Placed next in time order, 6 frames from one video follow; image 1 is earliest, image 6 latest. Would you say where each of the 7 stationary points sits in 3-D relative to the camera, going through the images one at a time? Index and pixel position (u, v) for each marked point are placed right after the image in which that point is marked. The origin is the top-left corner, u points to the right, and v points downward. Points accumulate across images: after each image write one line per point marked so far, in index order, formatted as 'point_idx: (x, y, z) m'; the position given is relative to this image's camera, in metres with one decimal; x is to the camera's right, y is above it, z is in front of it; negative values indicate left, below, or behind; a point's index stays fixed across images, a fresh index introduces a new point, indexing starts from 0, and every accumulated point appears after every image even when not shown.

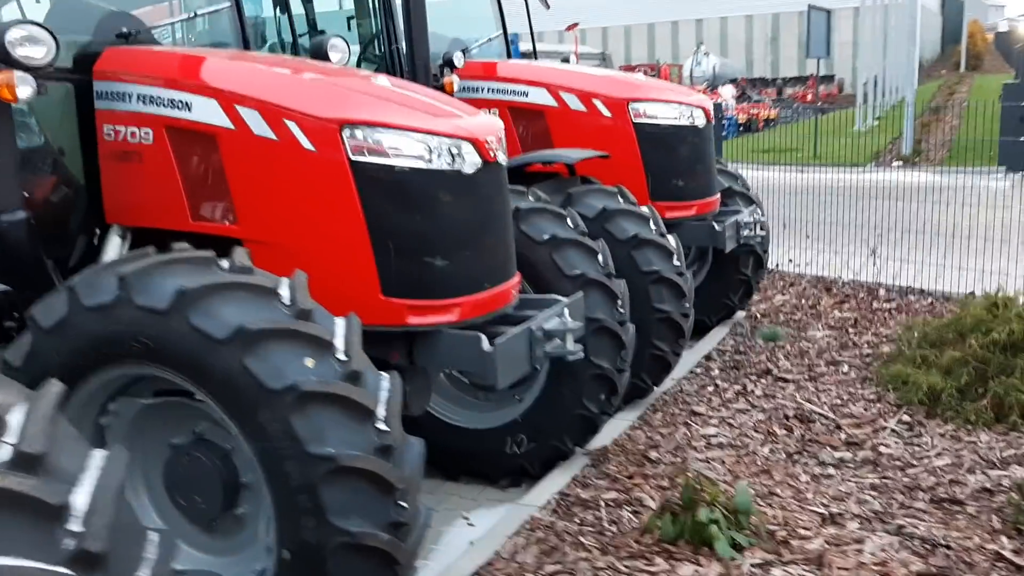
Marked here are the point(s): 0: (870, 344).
0: (+2.0, -0.3, +5.4) m
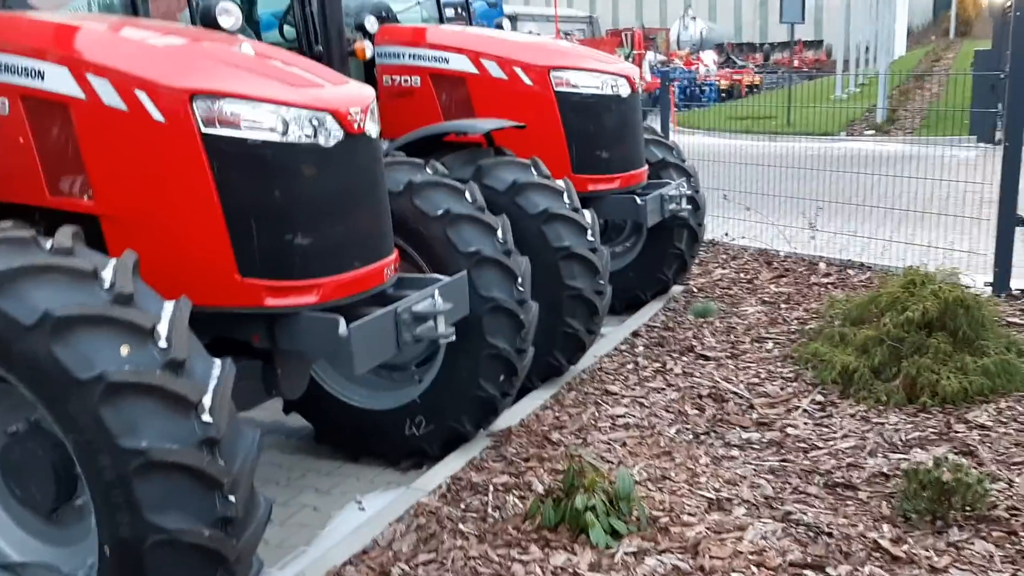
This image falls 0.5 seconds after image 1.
0: (+1.6, -0.2, +5.3) m
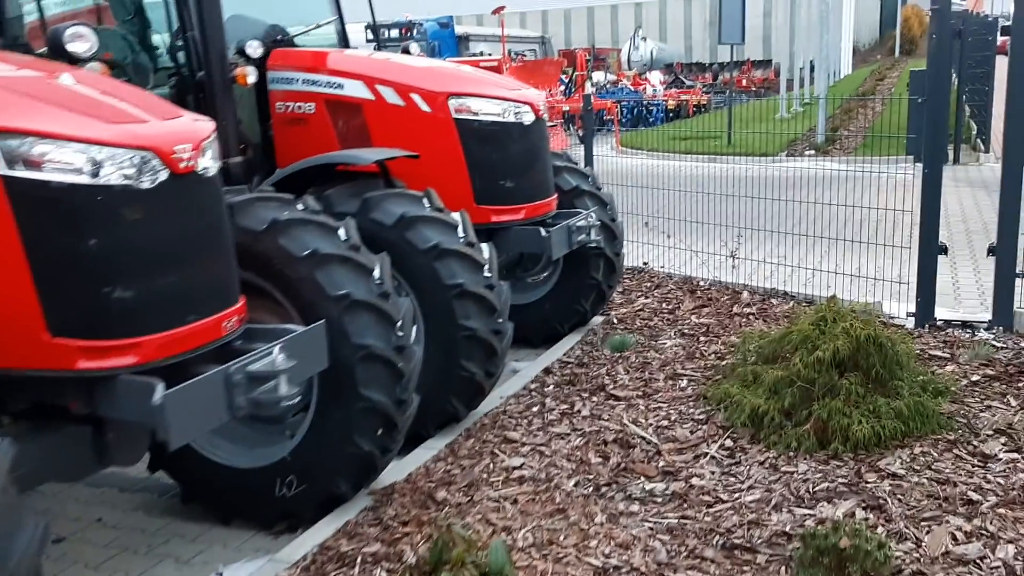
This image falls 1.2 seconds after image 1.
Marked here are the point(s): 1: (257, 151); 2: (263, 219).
0: (+1.1, -0.4, +5.1) m
1: (-1.3, +0.7, +5.0) m
2: (-0.9, +0.3, +3.4) m
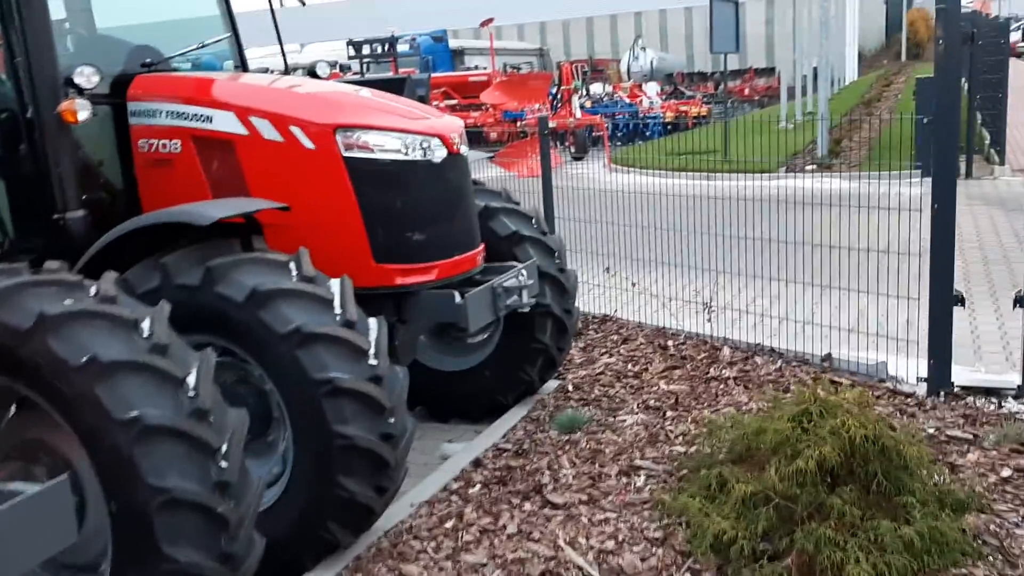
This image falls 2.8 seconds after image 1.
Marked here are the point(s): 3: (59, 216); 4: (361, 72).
0: (+0.7, -0.7, +4.1) m
1: (-1.7, +0.4, +4.1) m
2: (-1.3, -0.1, +2.5) m
3: (-1.8, +0.3, +3.8) m
4: (-3.1, +4.5, +19.6) m
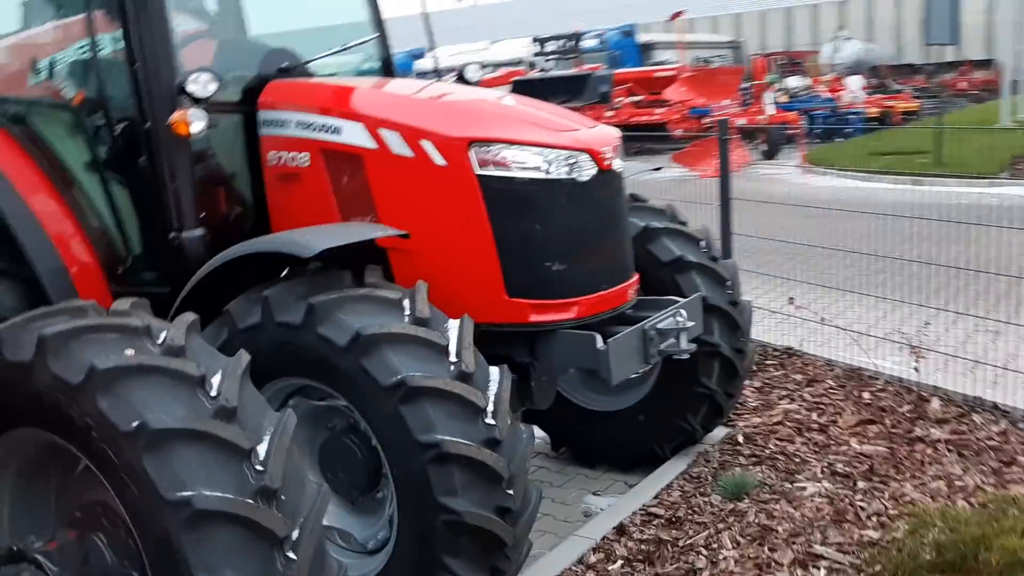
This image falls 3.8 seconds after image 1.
0: (+1.3, -0.8, +3.4) m
1: (-1.0, +0.3, +3.8) m
2: (-1.0, -0.2, +2.2) m
3: (-1.3, +0.2, +3.5) m
4: (+0.7, +4.5, +19.3) m
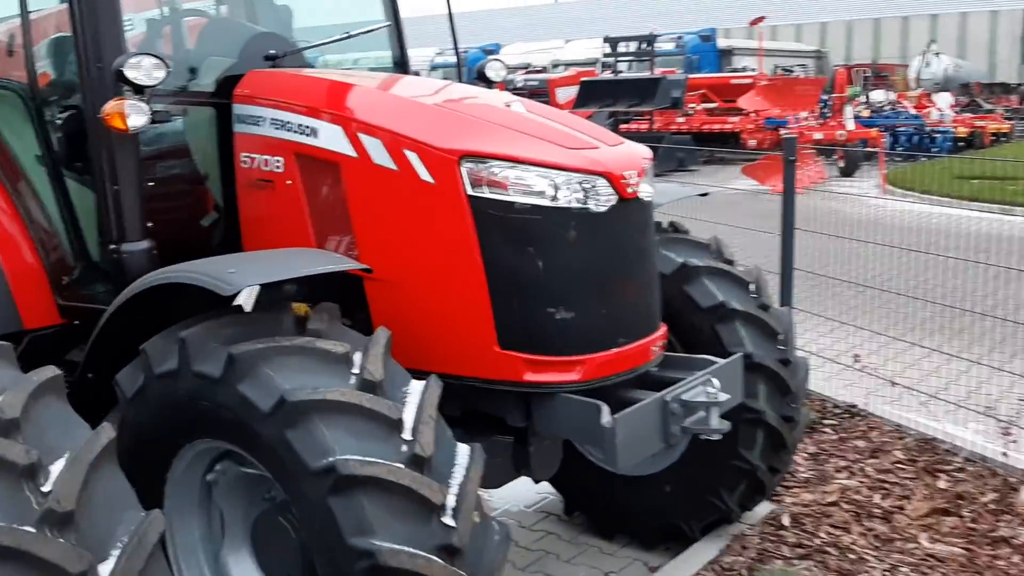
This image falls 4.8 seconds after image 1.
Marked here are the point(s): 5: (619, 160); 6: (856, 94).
0: (+1.2, -1.0, +2.7) m
1: (-1.0, +0.2, +3.3) m
2: (-1.1, -0.3, +1.6) m
3: (-1.2, +0.1, +3.0) m
4: (+2.0, +4.3, +18.5) m
5: (+0.3, +0.4, +2.8) m
6: (+7.0, +4.0, +19.5) m
